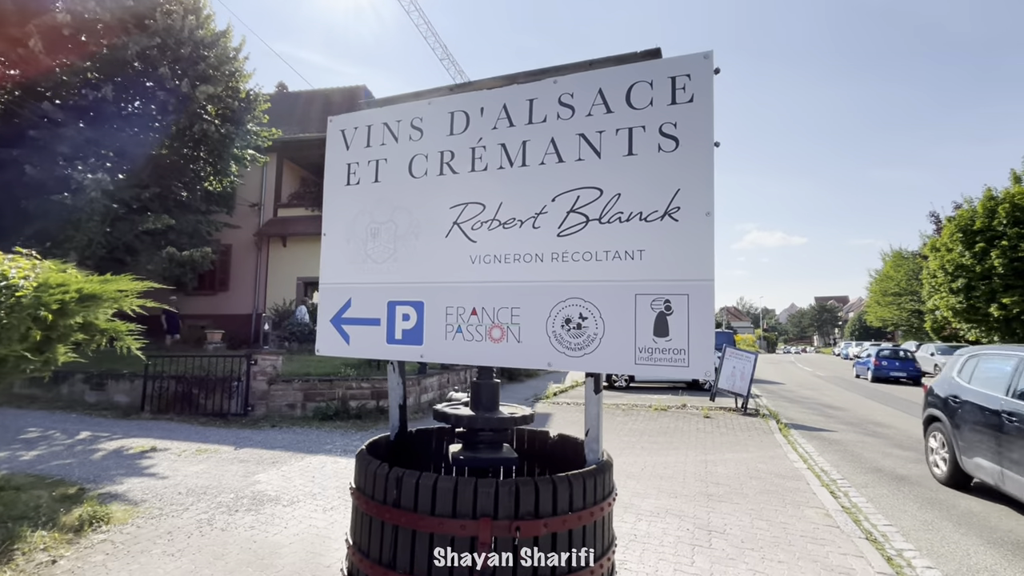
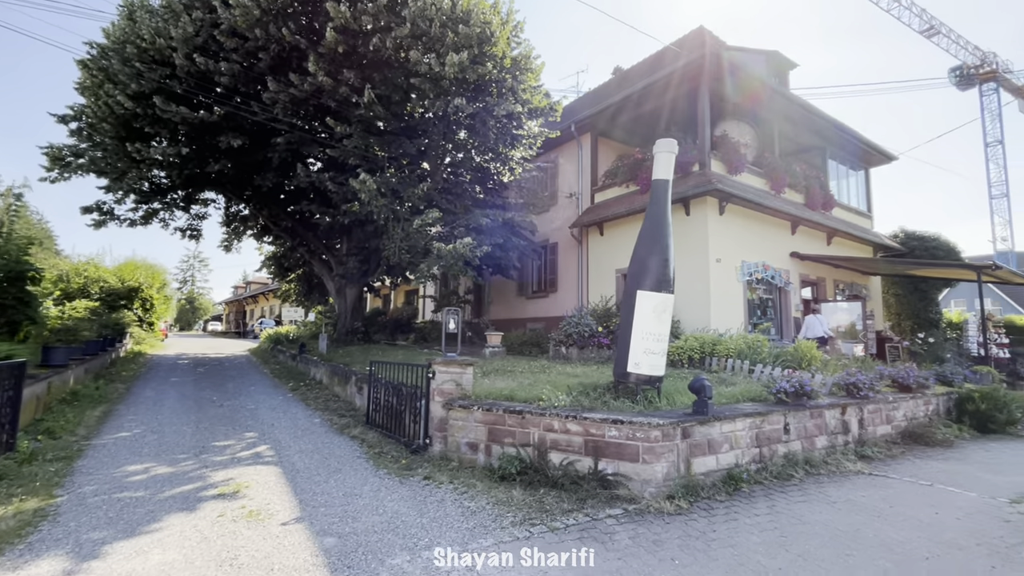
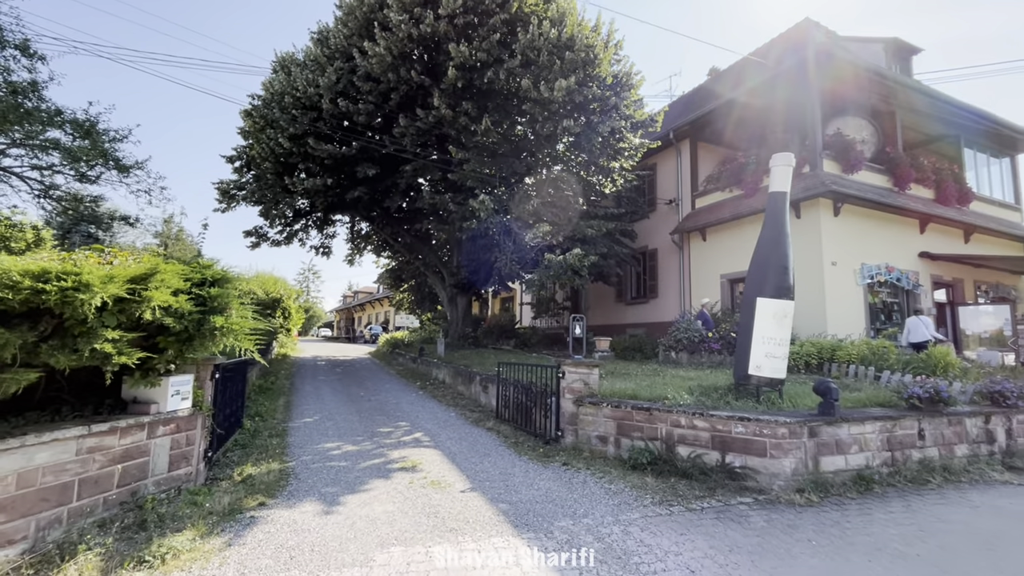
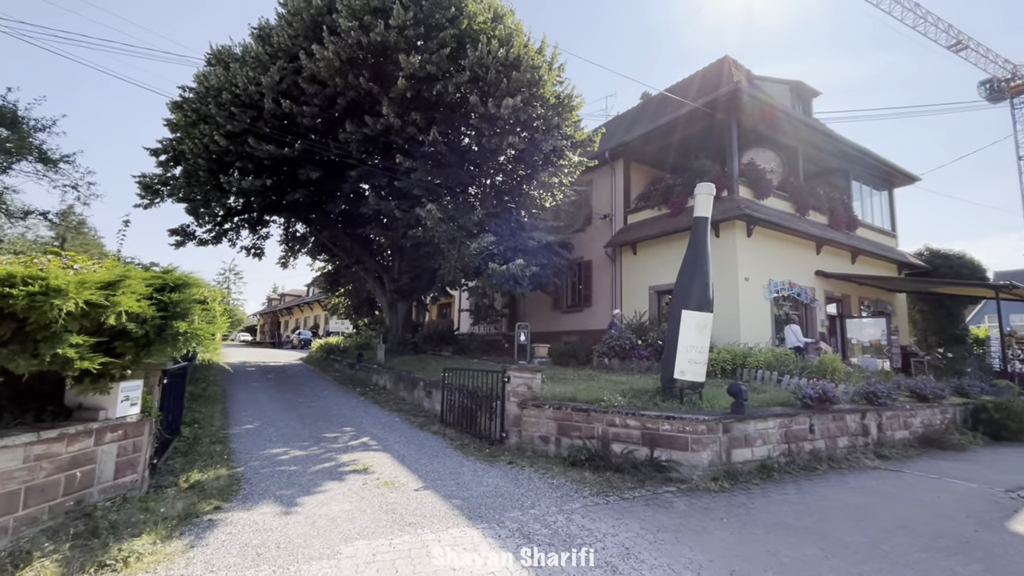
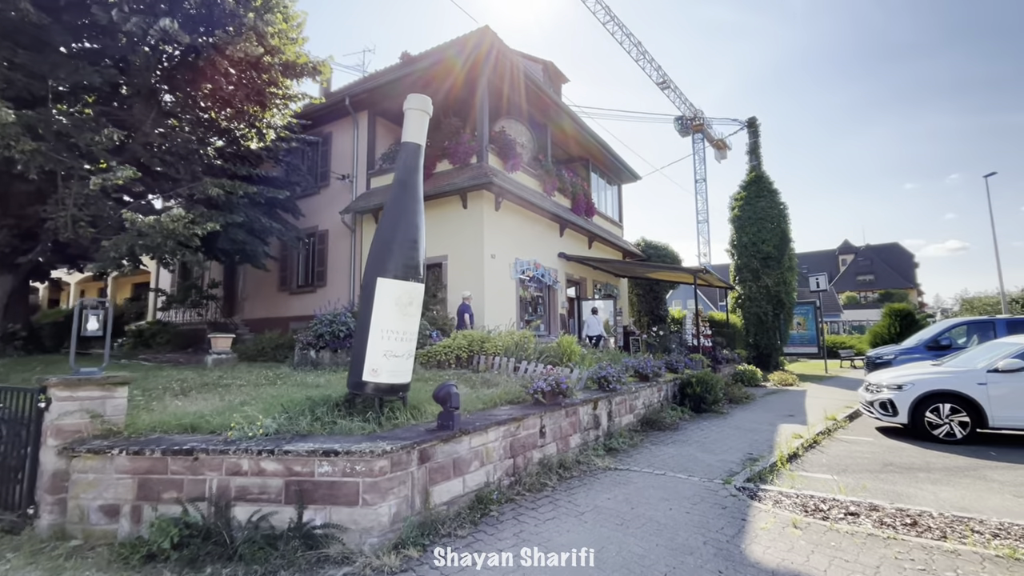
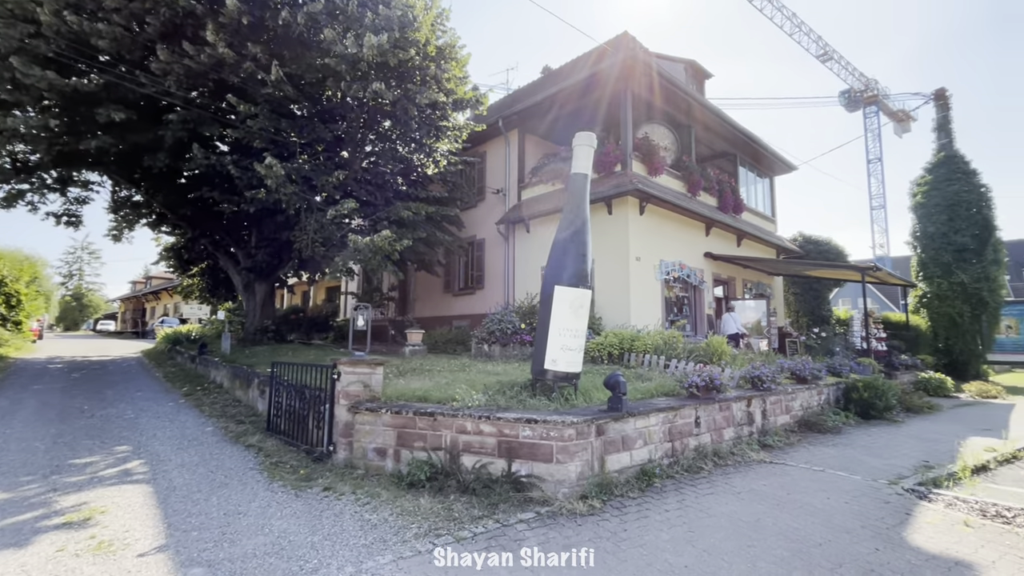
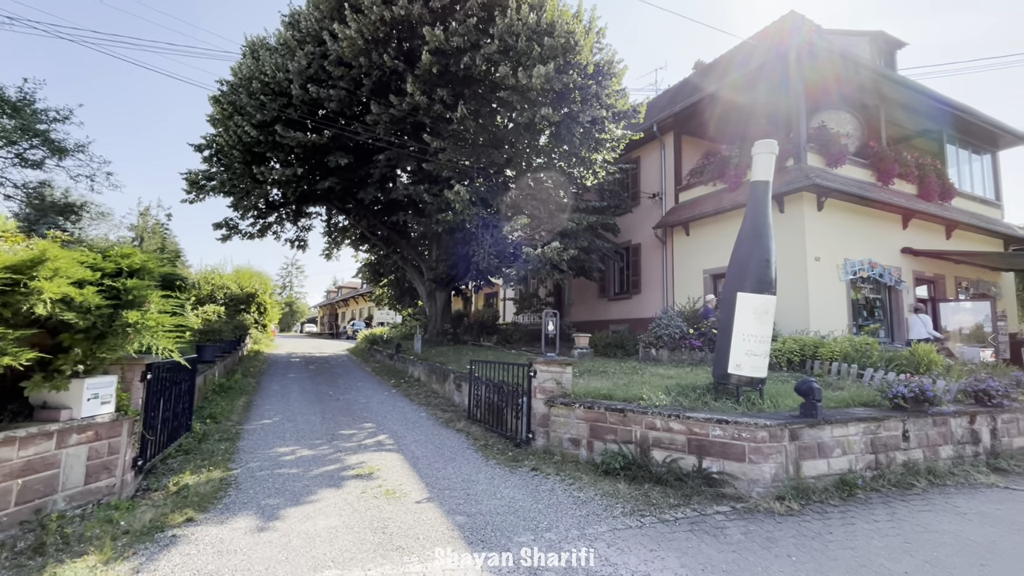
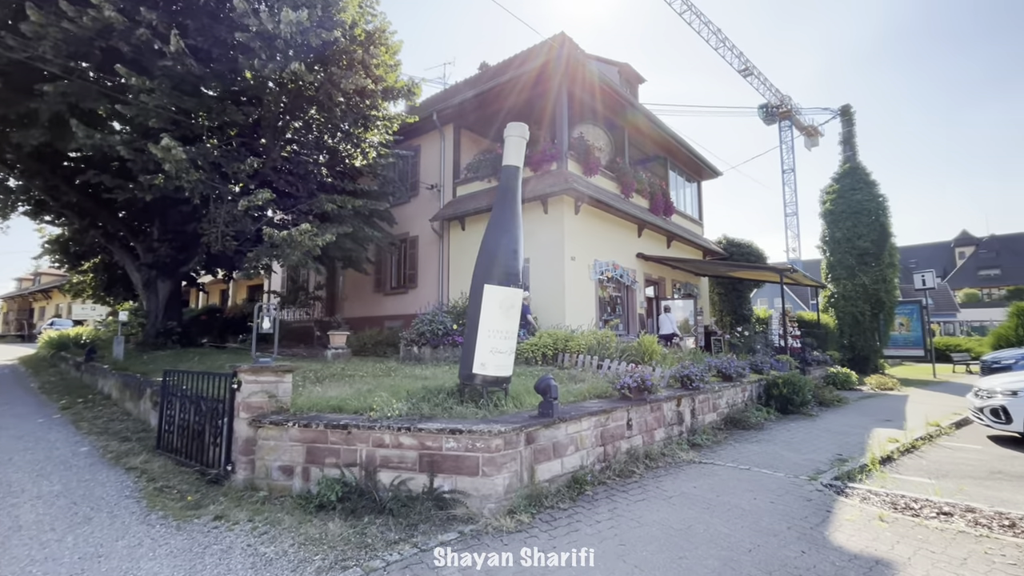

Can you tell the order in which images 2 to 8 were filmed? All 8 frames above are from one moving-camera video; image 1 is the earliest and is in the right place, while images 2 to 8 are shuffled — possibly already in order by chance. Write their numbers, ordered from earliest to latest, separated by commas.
4, 3, 7, 2, 6, 8, 5
